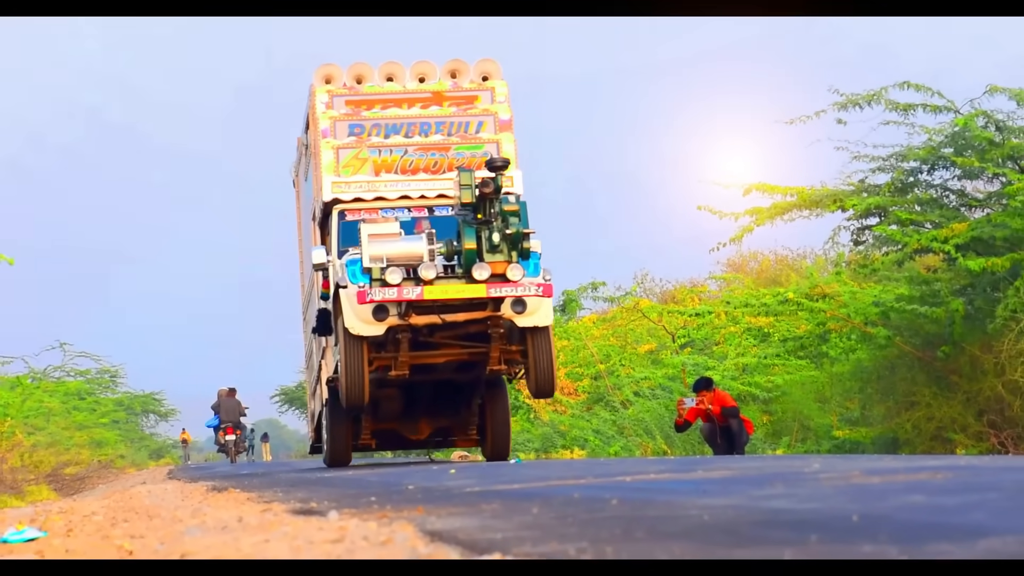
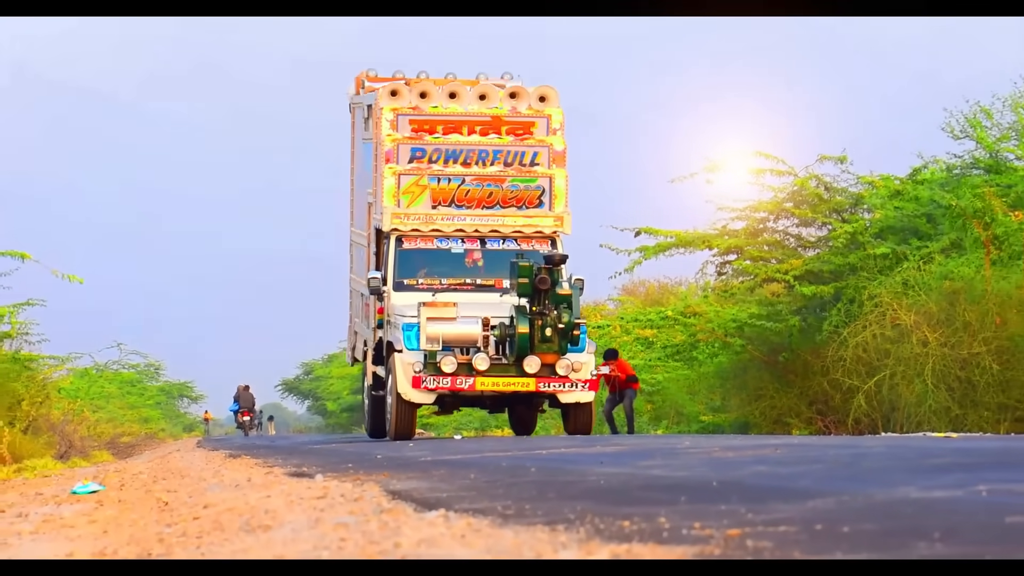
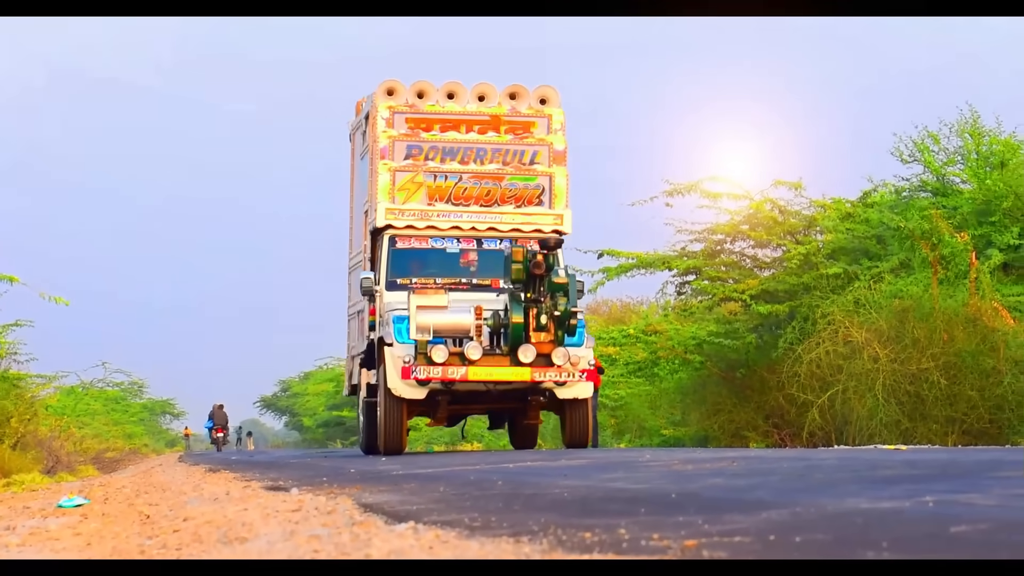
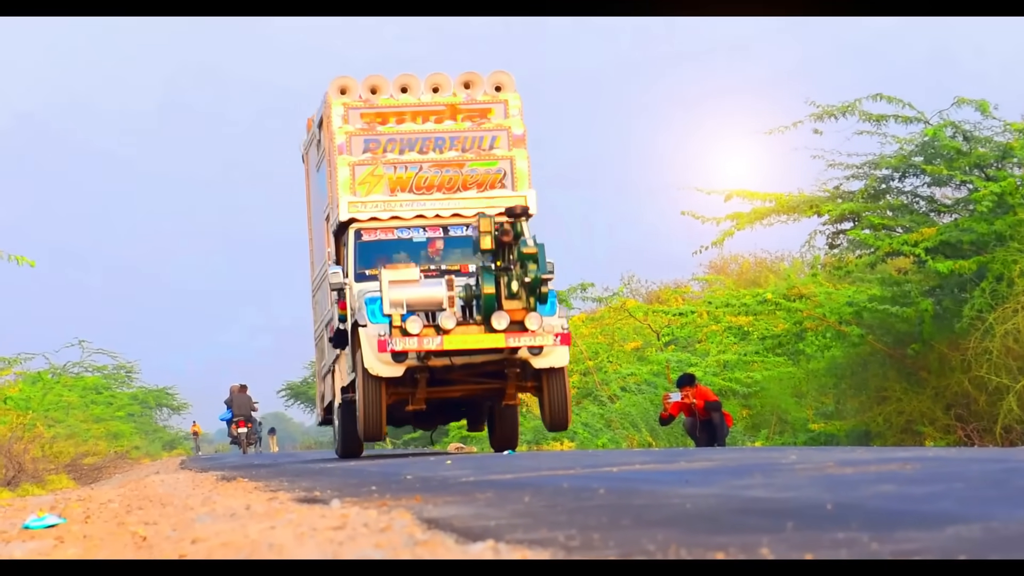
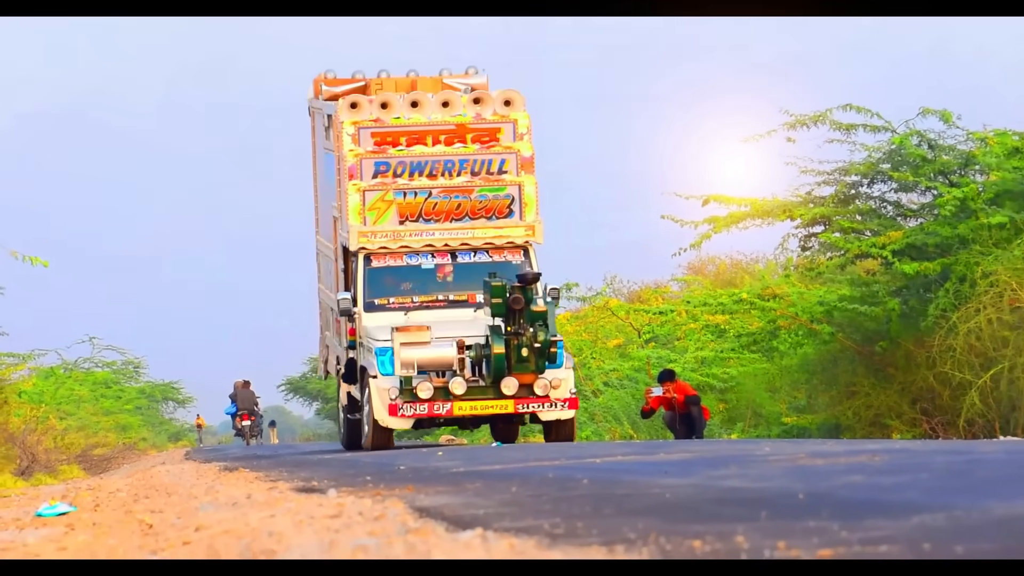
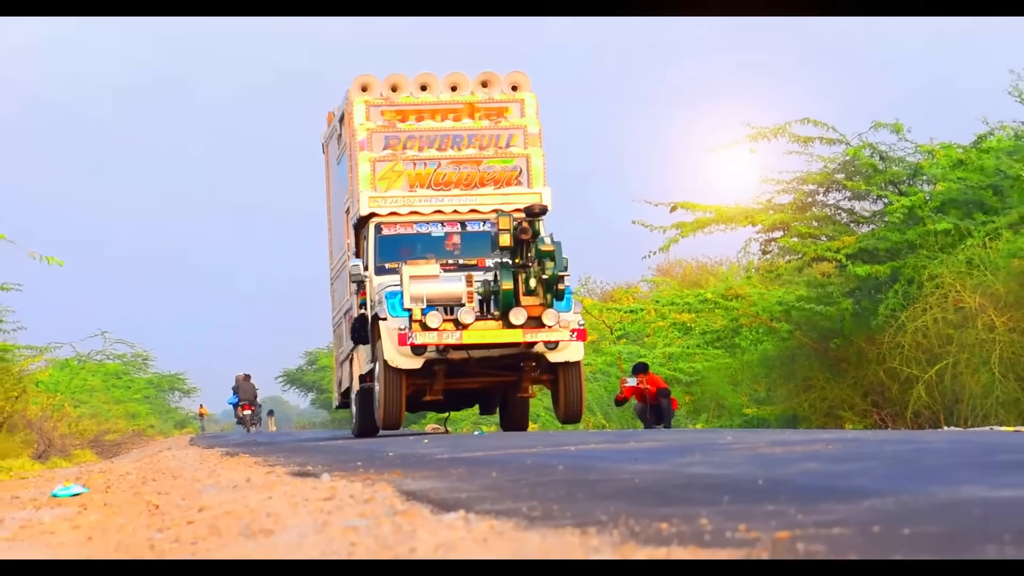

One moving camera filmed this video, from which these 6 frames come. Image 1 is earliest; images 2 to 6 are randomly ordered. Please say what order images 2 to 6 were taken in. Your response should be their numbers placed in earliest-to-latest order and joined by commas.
4, 5, 6, 2, 3
